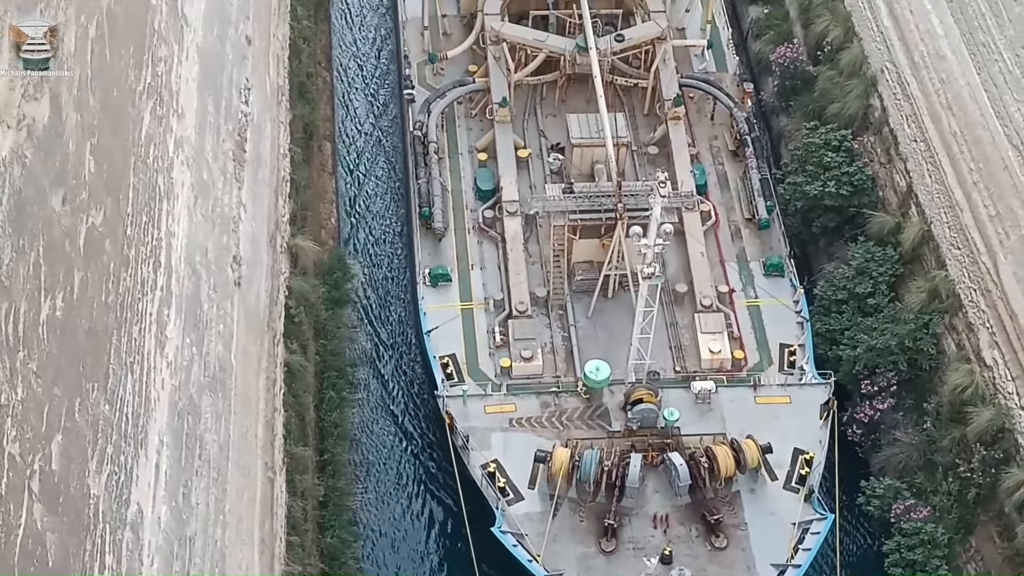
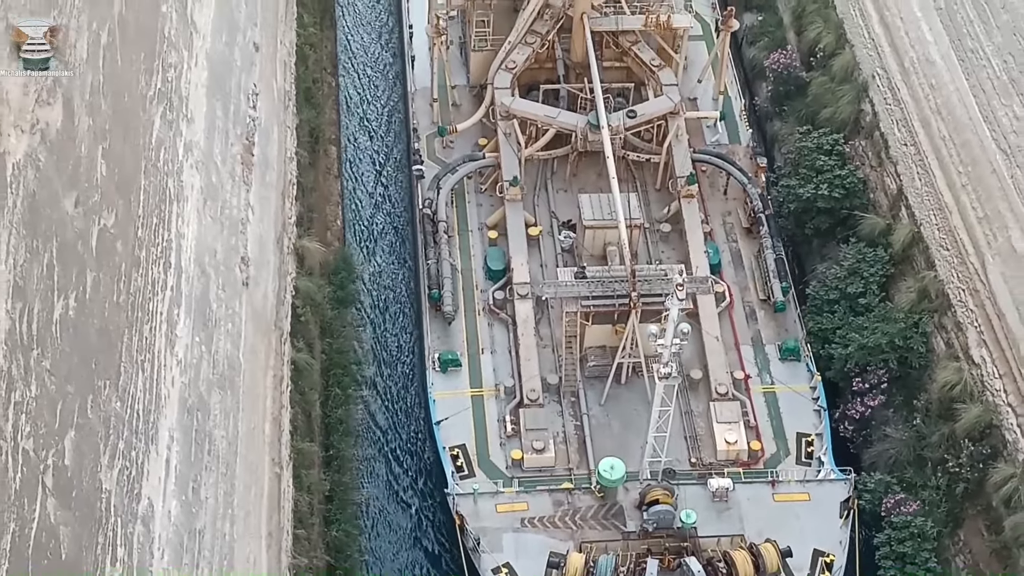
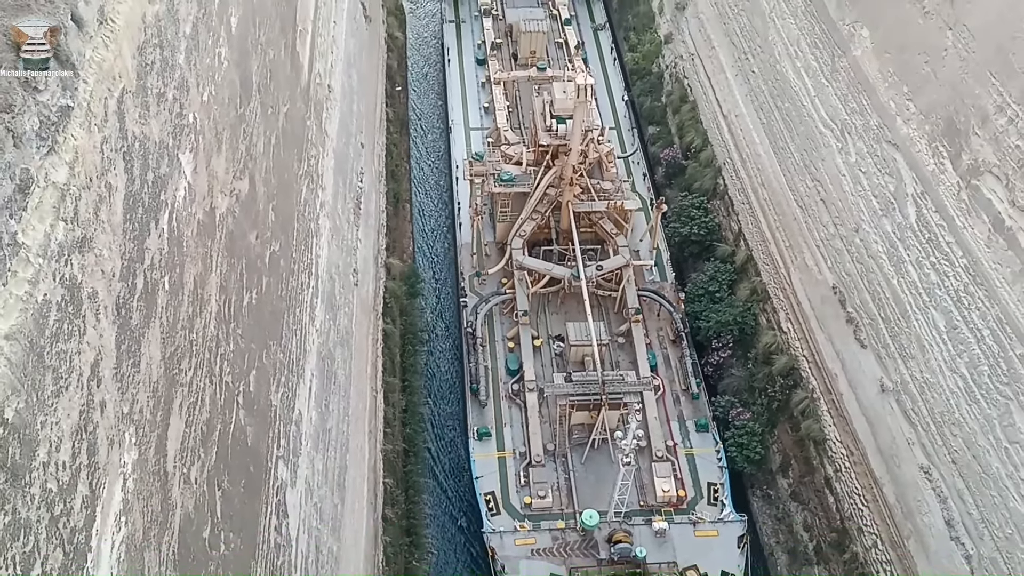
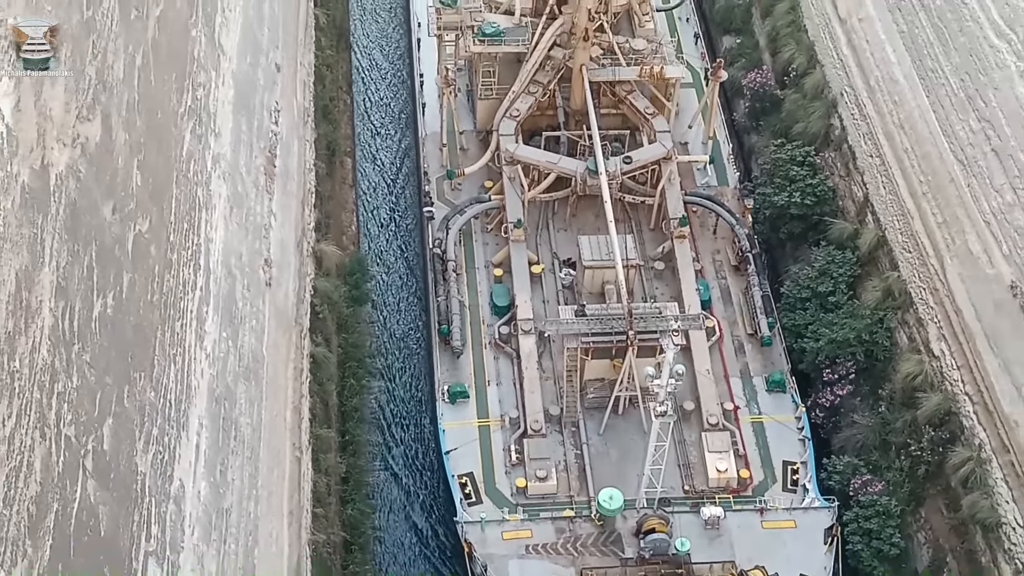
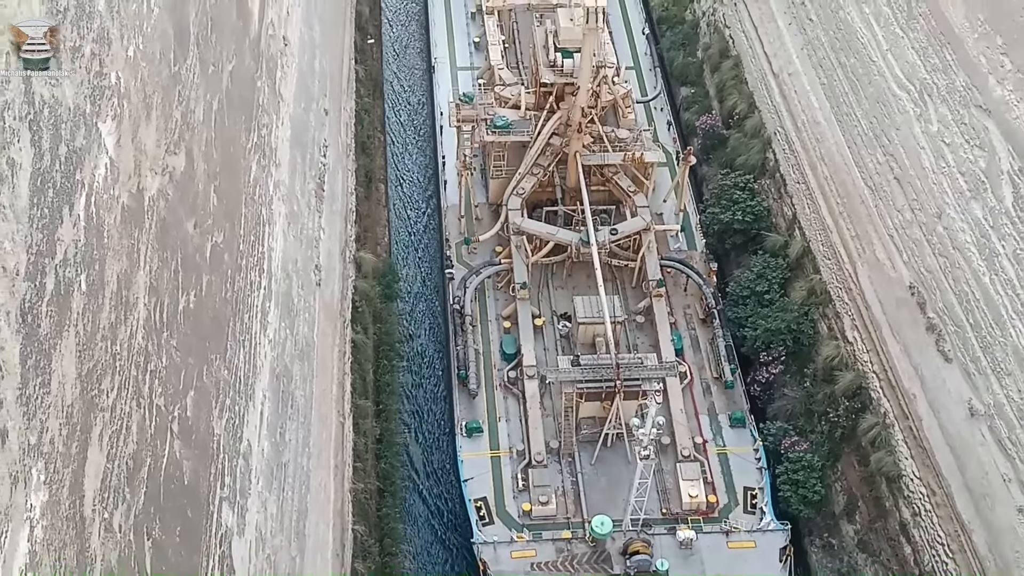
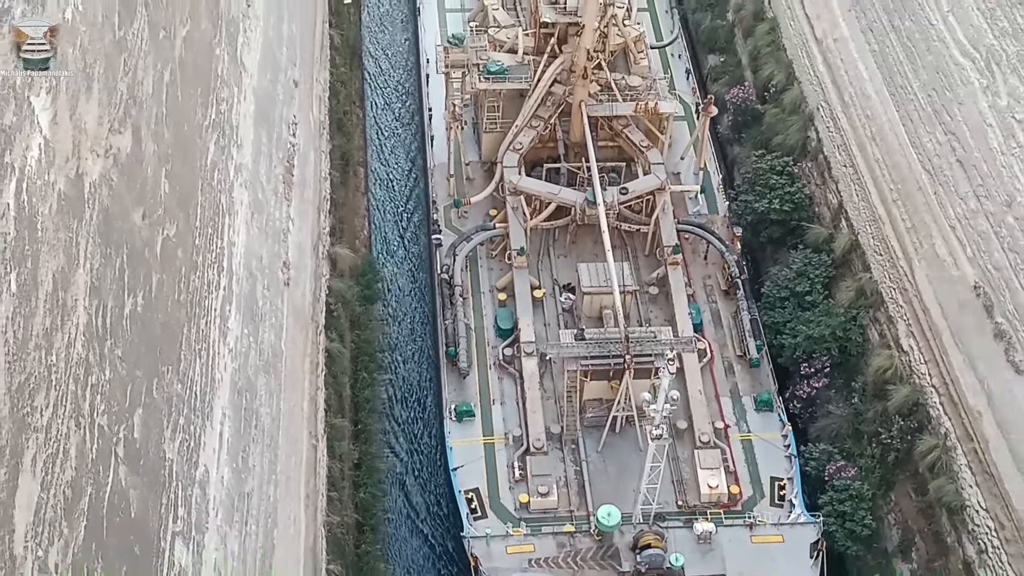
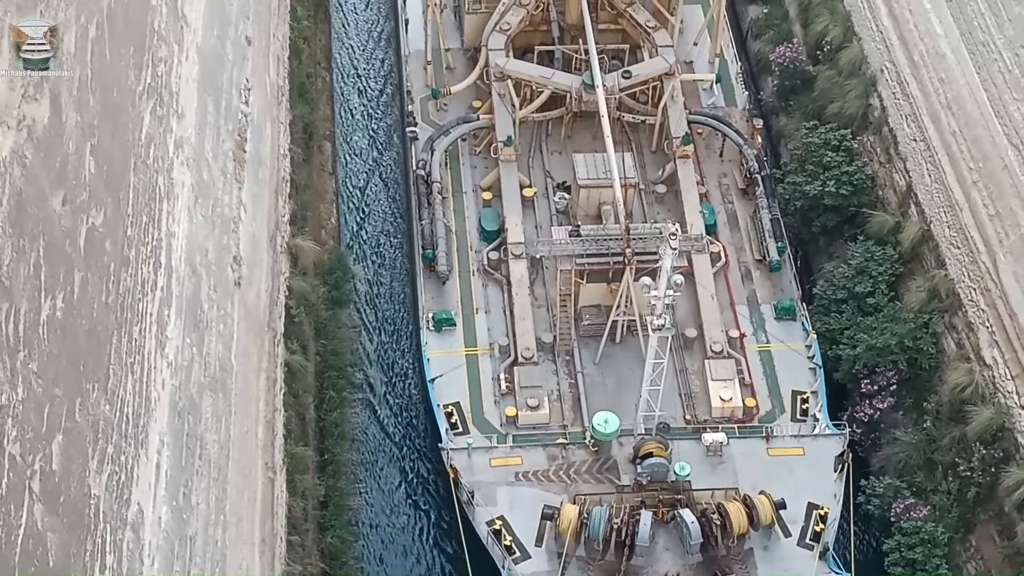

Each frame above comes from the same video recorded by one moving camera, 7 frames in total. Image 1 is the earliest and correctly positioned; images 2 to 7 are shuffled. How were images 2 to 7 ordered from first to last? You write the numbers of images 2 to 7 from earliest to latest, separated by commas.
7, 2, 4, 6, 5, 3
